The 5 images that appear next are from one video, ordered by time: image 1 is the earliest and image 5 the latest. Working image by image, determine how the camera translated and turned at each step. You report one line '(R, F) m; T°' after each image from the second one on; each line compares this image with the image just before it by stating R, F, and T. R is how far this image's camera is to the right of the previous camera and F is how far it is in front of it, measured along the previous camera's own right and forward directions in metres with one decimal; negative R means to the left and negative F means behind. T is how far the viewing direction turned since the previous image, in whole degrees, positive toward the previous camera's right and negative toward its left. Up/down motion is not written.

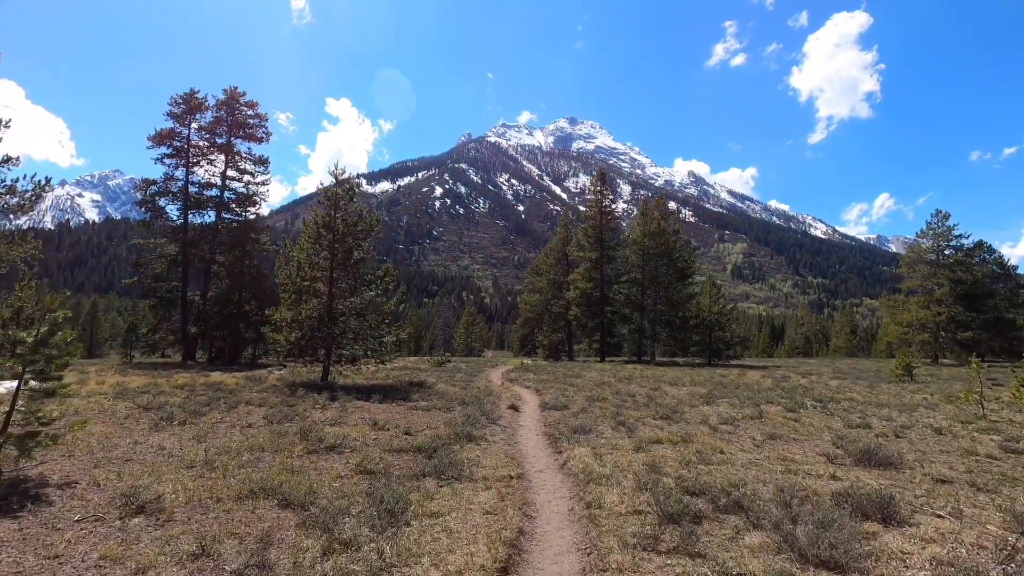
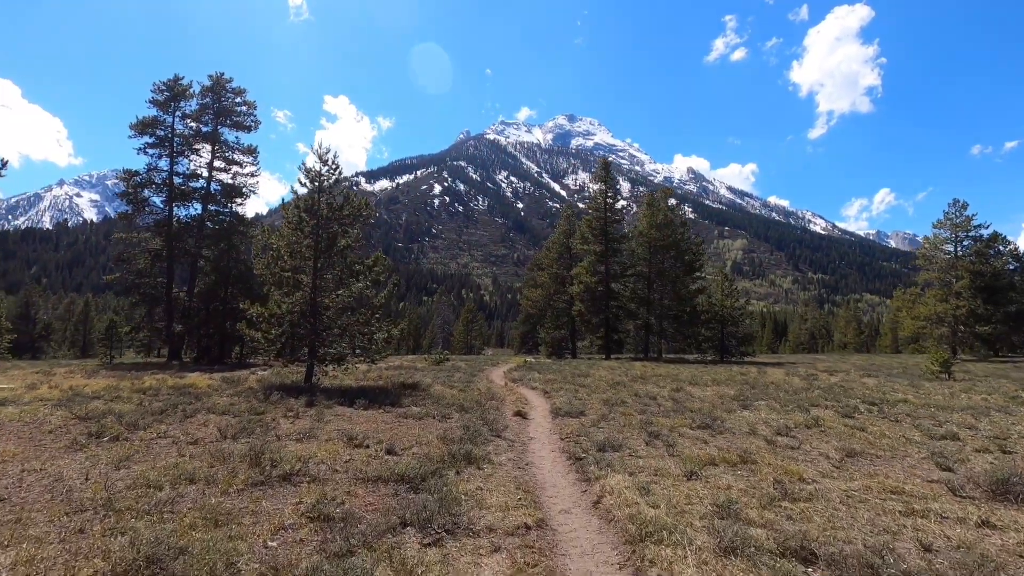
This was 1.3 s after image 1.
(-0.2, +2.2) m; 0°
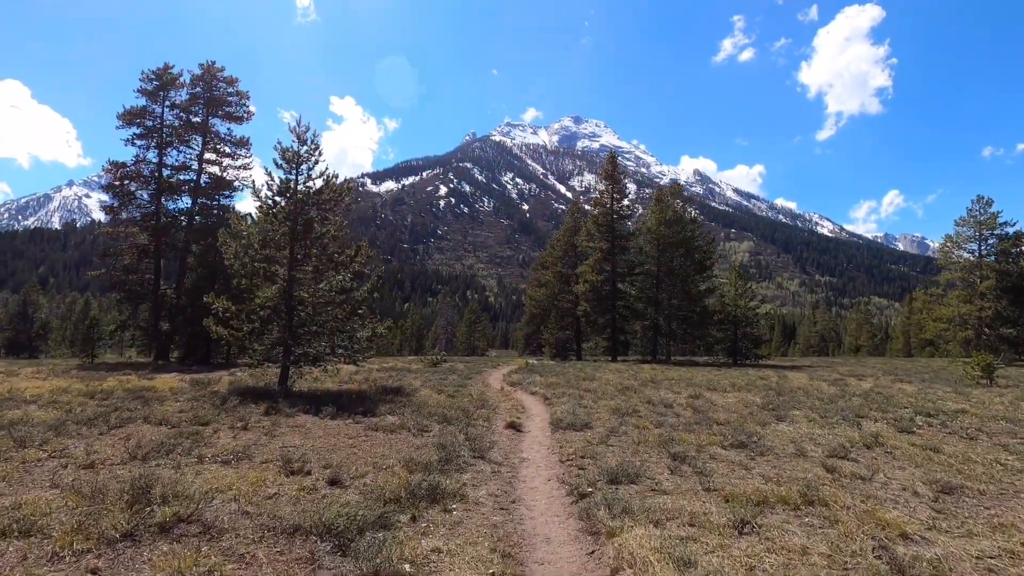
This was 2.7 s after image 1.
(+0.3, +2.1) m; -1°
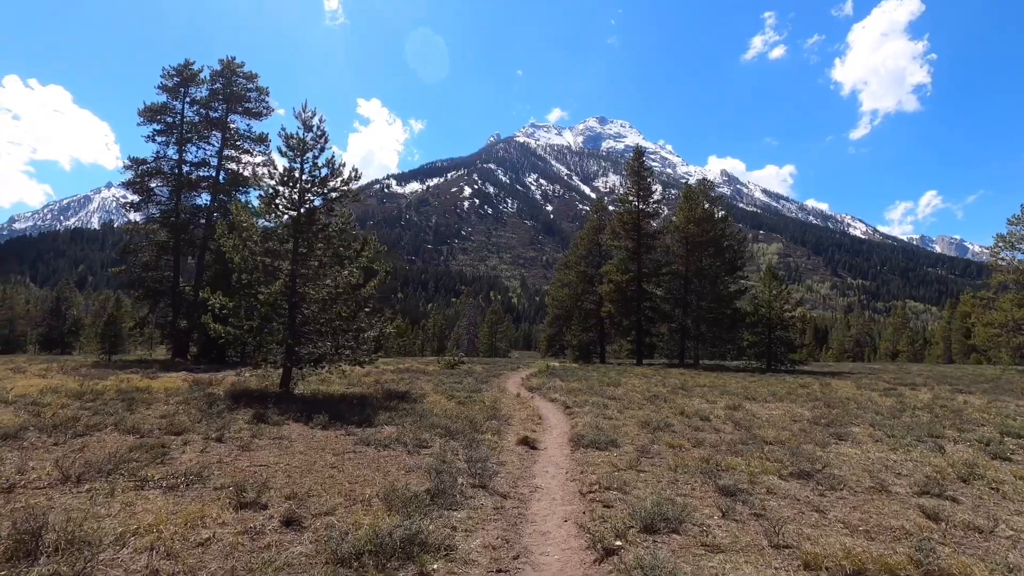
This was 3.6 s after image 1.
(+0.2, +1.5) m; -3°
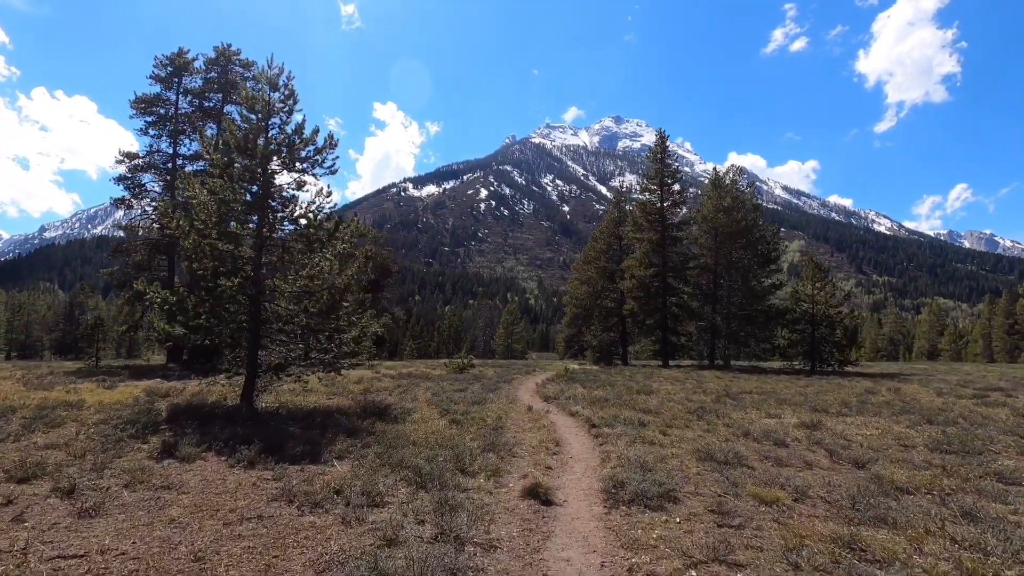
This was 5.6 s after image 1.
(+0.2, +3.2) m; -2°
